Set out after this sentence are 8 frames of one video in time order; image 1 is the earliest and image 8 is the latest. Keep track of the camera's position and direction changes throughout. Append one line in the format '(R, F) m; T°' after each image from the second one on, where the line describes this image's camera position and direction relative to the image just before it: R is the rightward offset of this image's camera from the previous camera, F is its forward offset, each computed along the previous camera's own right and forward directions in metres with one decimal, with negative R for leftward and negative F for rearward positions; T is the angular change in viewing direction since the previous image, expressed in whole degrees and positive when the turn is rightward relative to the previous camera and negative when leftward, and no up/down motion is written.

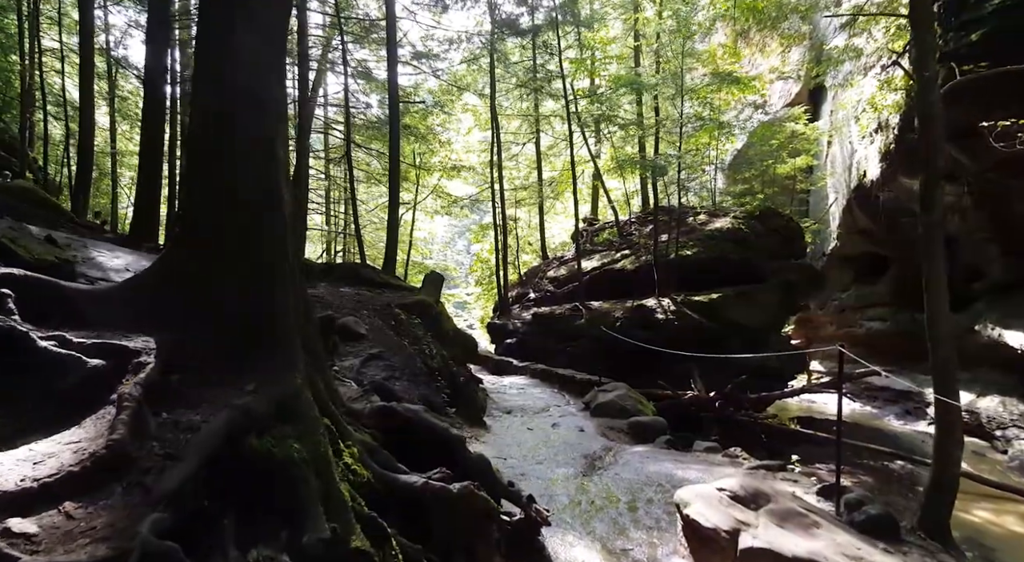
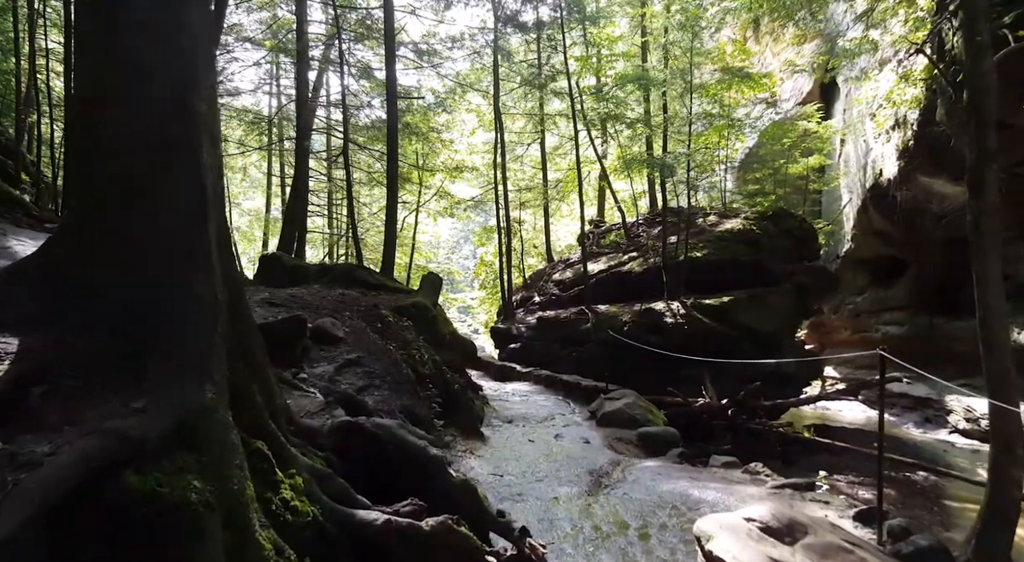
(+0.1, +0.5) m; -1°
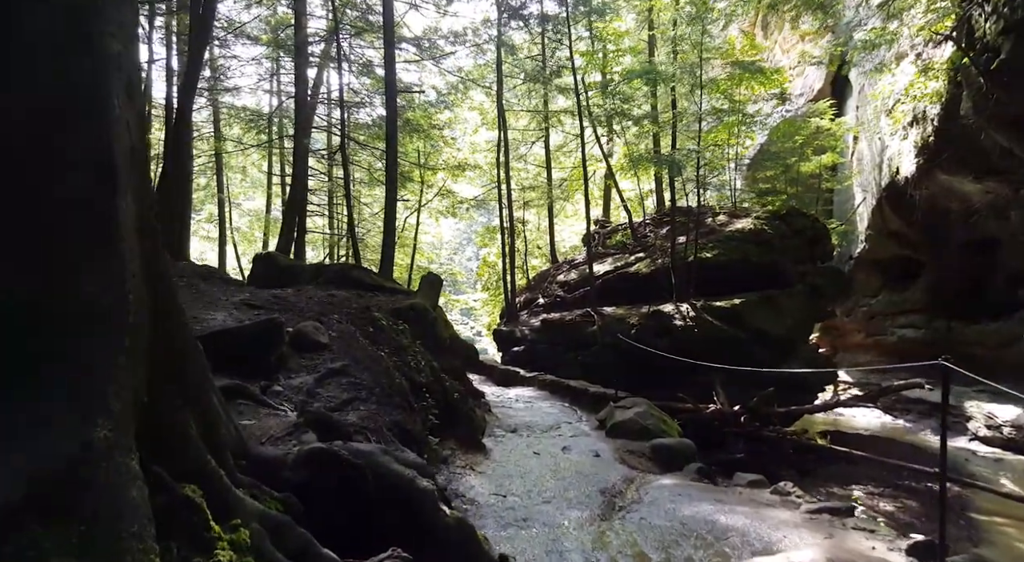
(0.0, +0.4) m; 0°
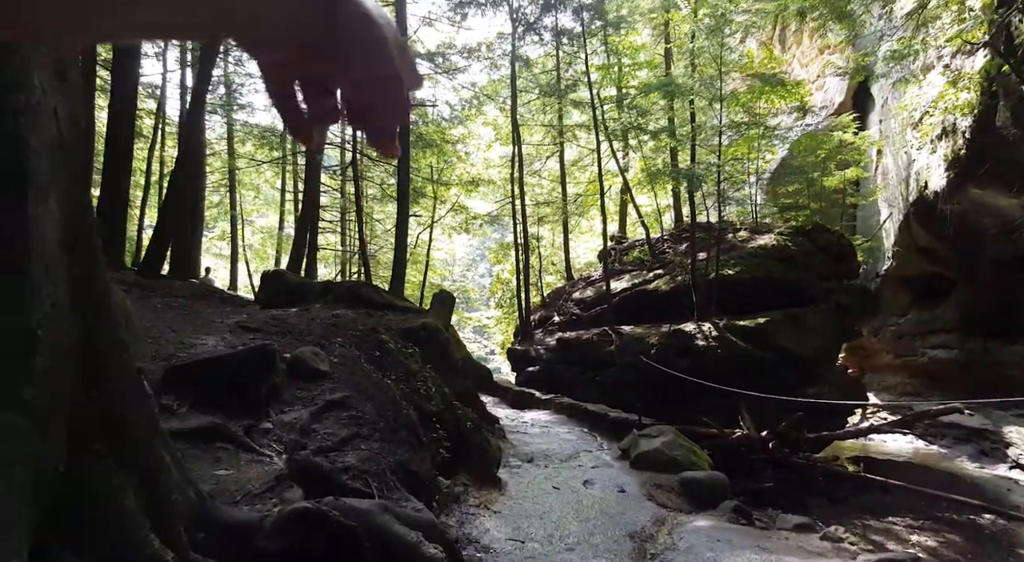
(0.0, +0.4) m; -1°
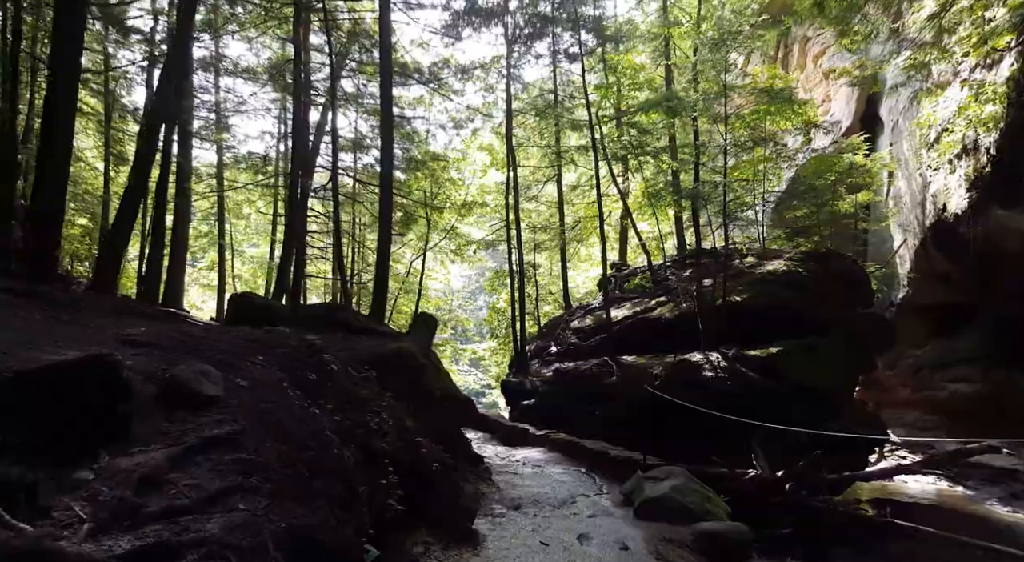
(+0.2, +0.8) m; 0°
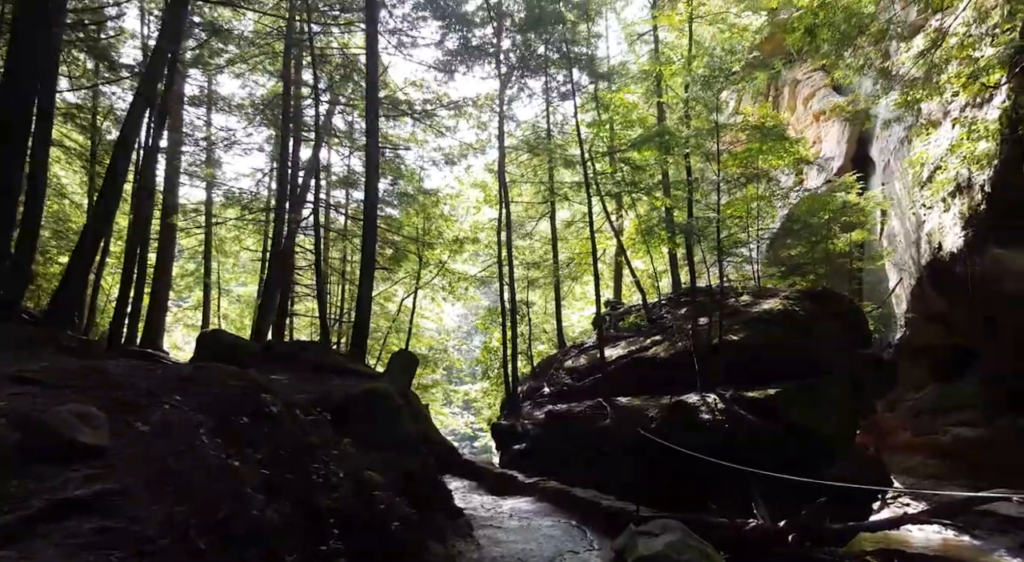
(+0.1, +0.3) m; 0°
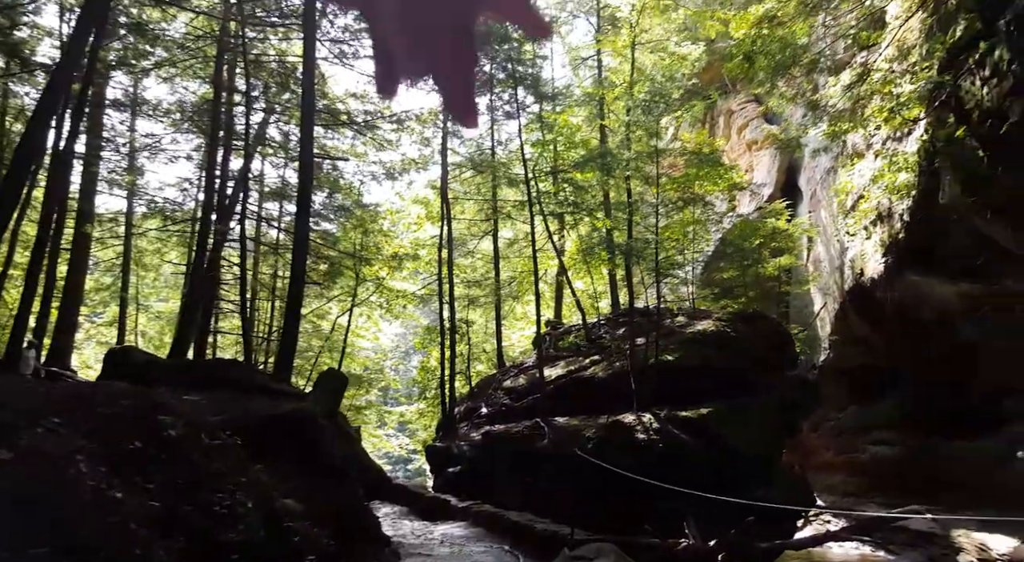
(+0.1, +0.2) m; +5°
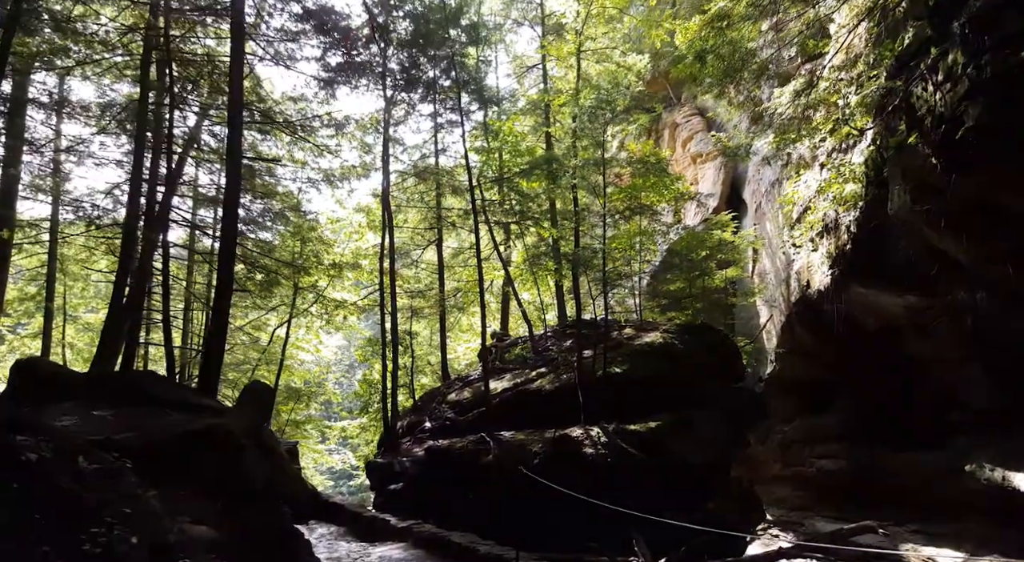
(+0.1, +0.3) m; +5°
